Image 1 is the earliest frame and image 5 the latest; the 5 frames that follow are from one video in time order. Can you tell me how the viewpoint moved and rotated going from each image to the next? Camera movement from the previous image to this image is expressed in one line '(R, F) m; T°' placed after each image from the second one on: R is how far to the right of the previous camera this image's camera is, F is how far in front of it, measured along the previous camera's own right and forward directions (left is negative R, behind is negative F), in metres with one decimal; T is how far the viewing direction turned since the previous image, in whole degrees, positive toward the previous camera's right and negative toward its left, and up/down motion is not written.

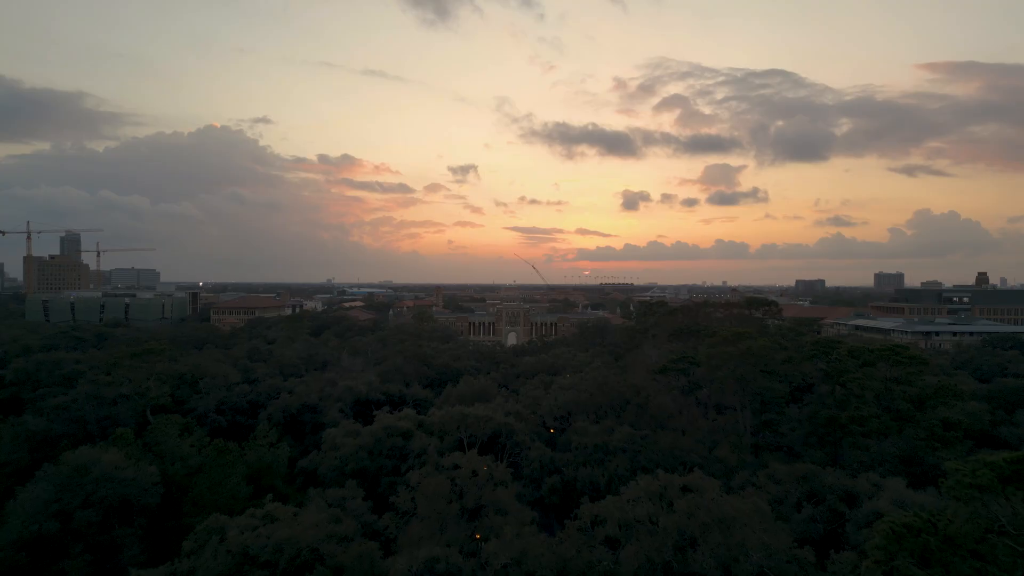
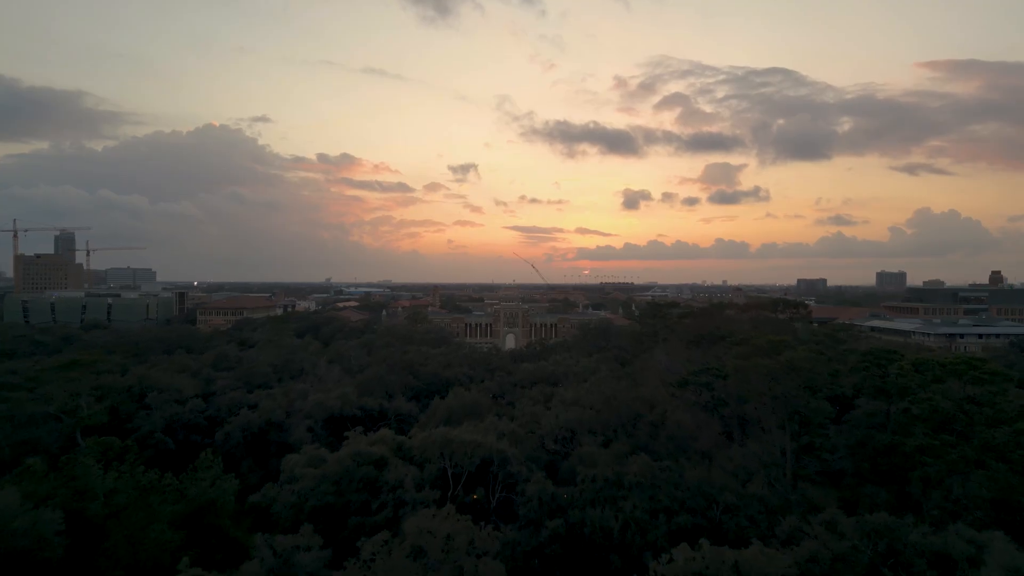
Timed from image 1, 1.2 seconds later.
(+0.6, +4.4) m; 0°
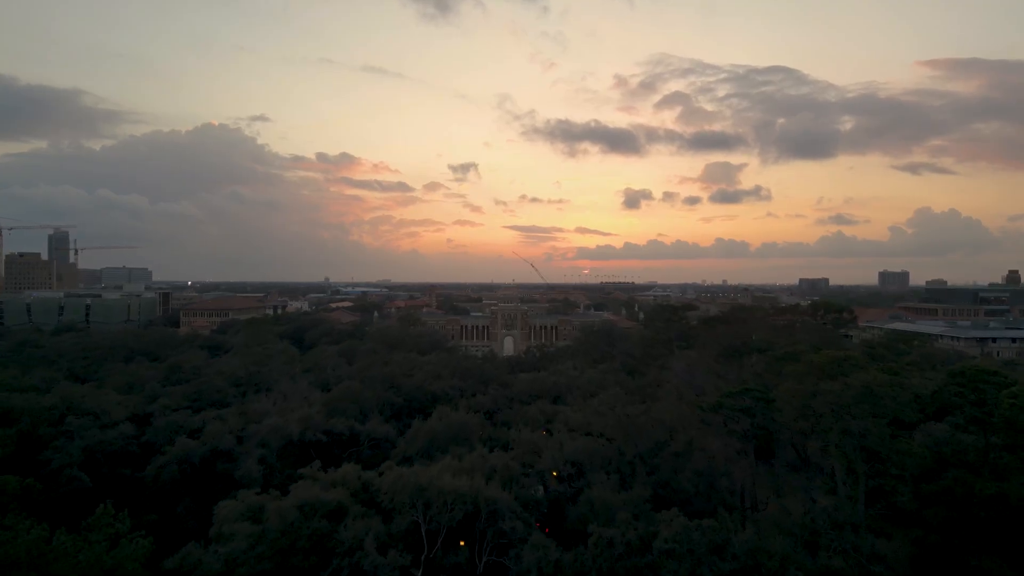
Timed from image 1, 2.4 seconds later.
(+0.6, +5.0) m; 0°
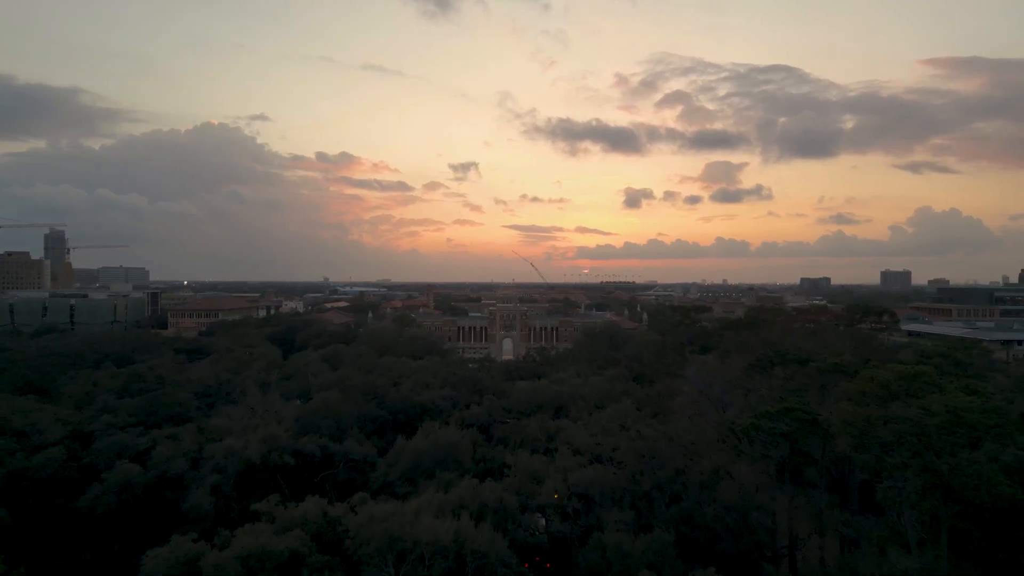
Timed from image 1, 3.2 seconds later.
(+0.4, +3.5) m; 0°
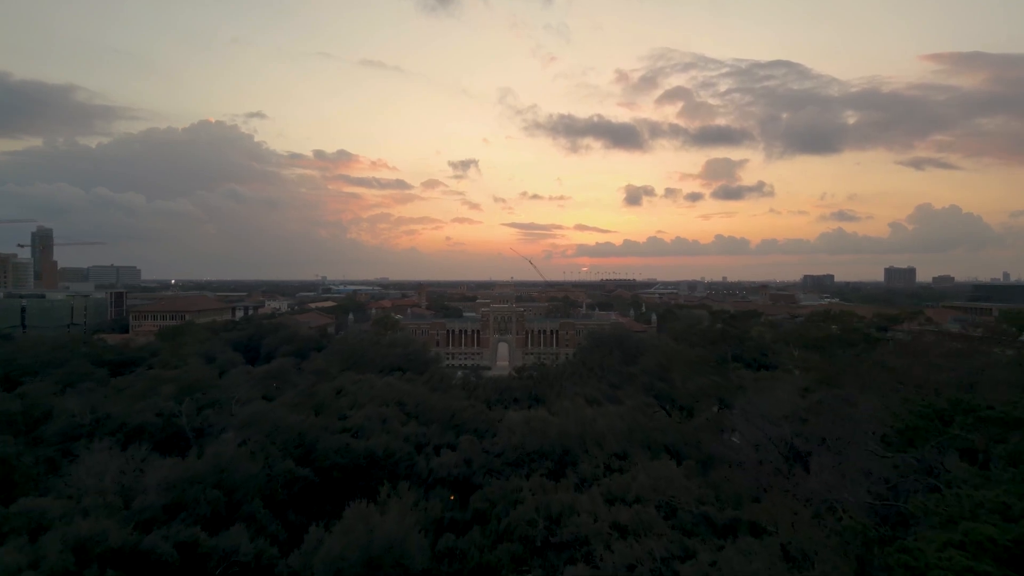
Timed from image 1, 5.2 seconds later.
(+1.4, +9.1) m; 0°
